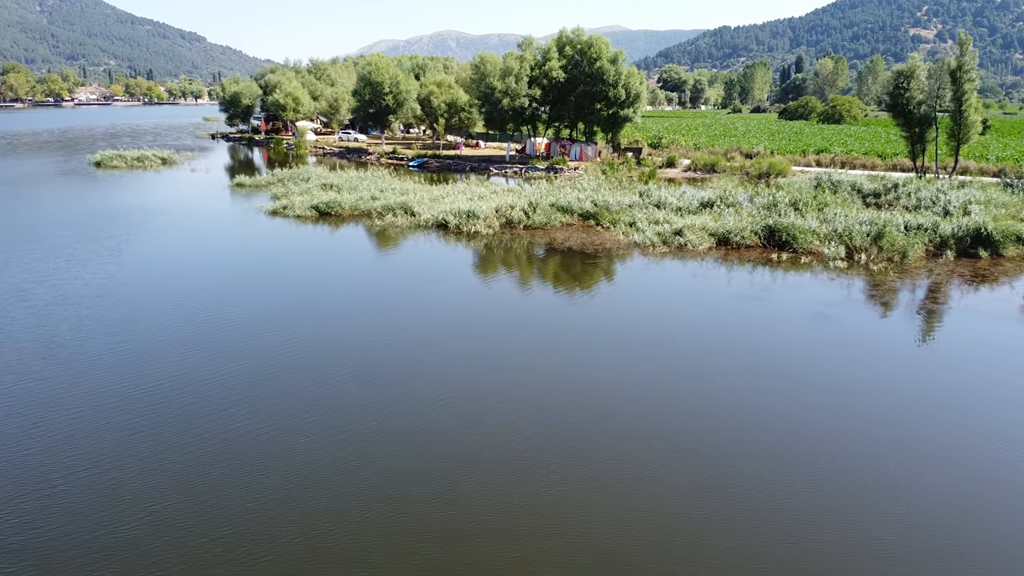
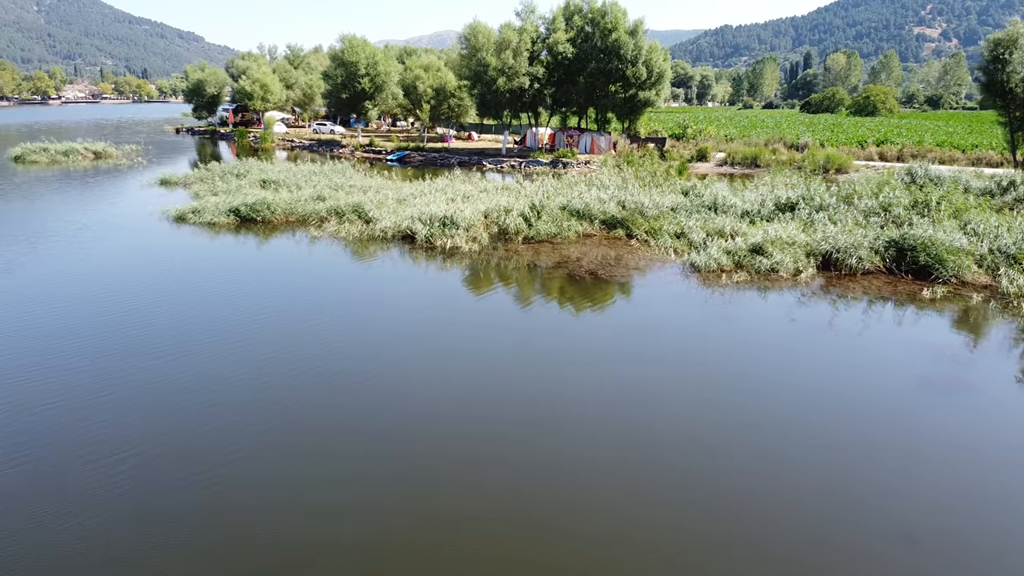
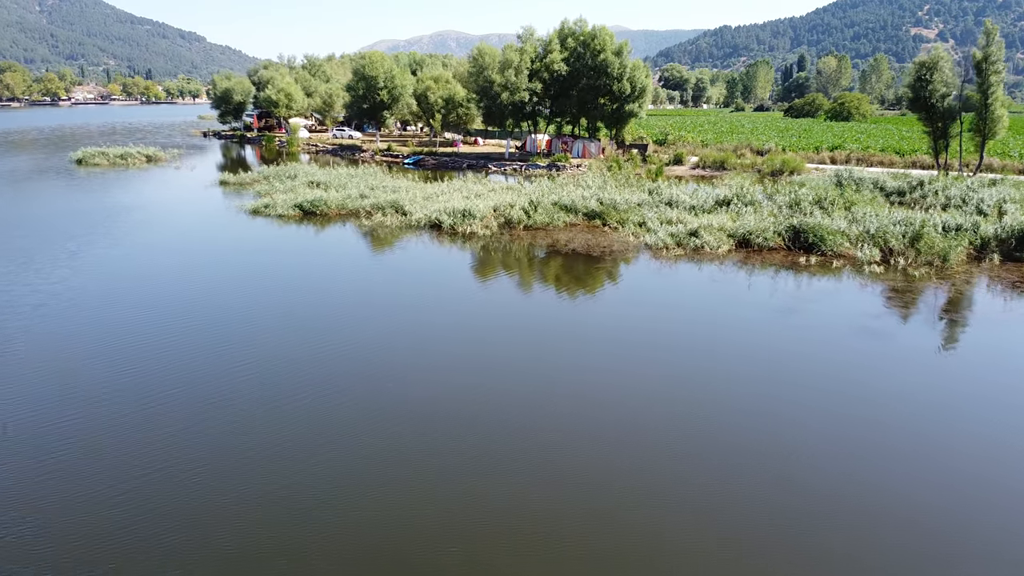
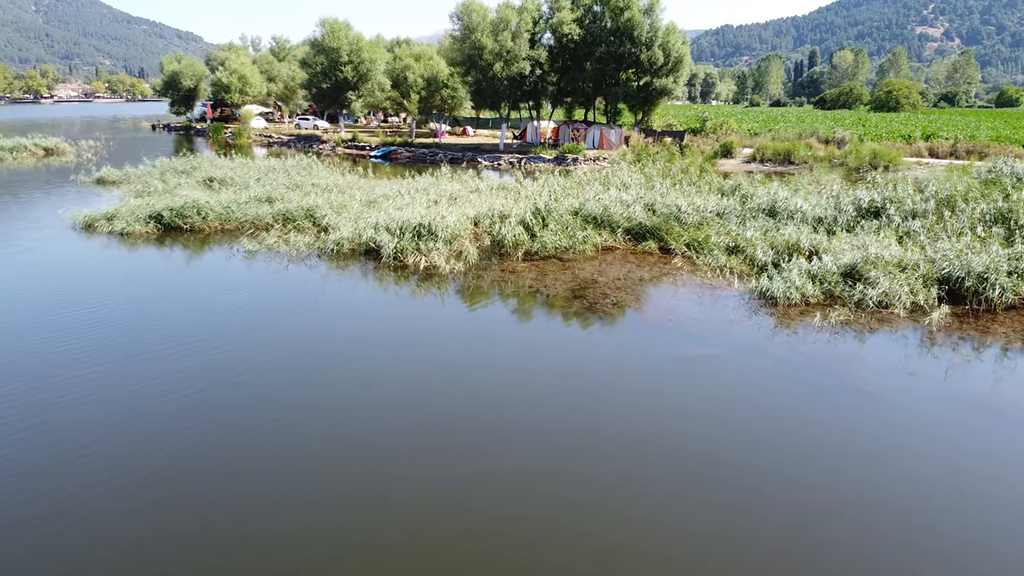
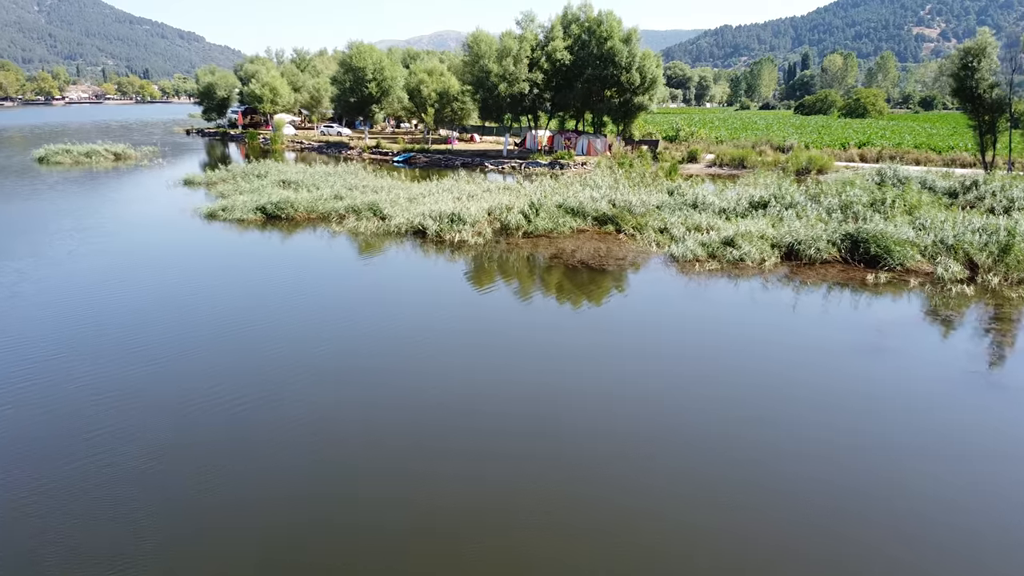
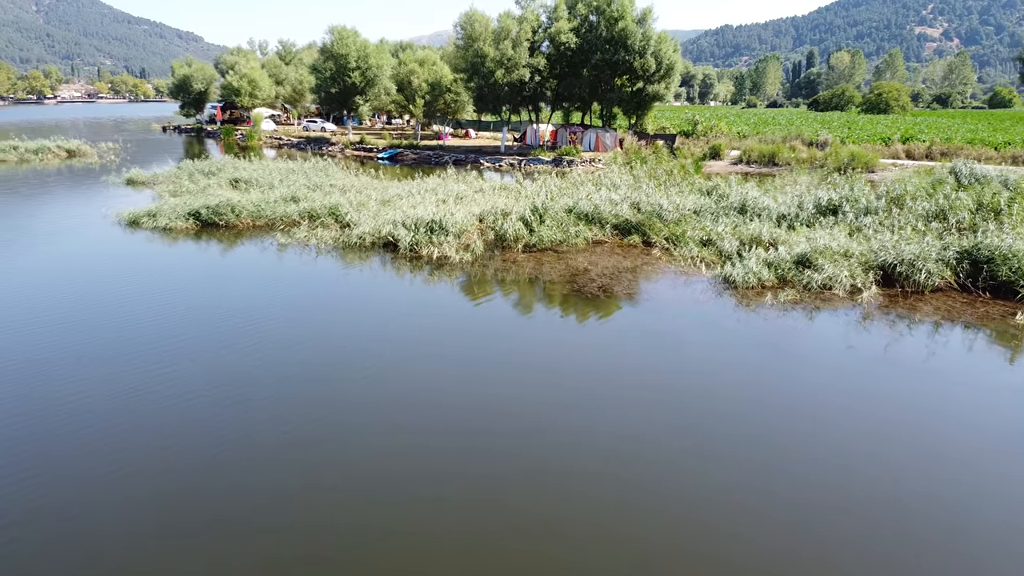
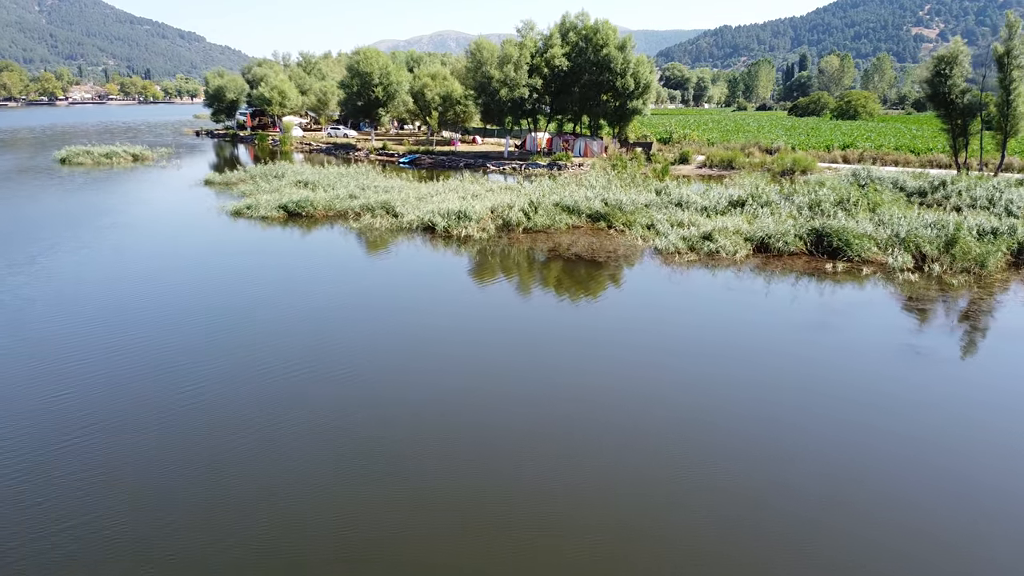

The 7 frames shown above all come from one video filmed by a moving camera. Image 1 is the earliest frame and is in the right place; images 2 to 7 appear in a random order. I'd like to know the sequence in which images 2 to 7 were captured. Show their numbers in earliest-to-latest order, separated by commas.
3, 7, 5, 2, 6, 4
